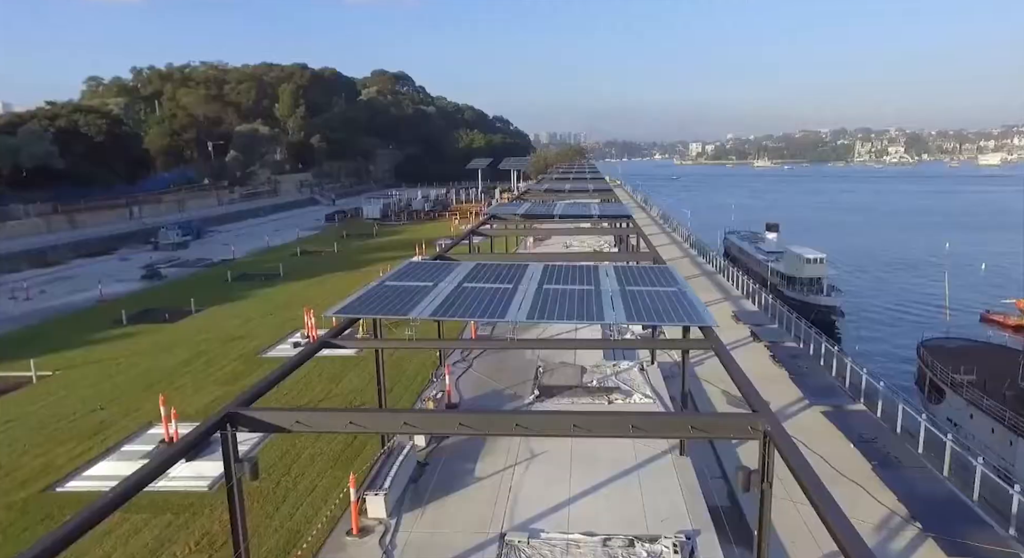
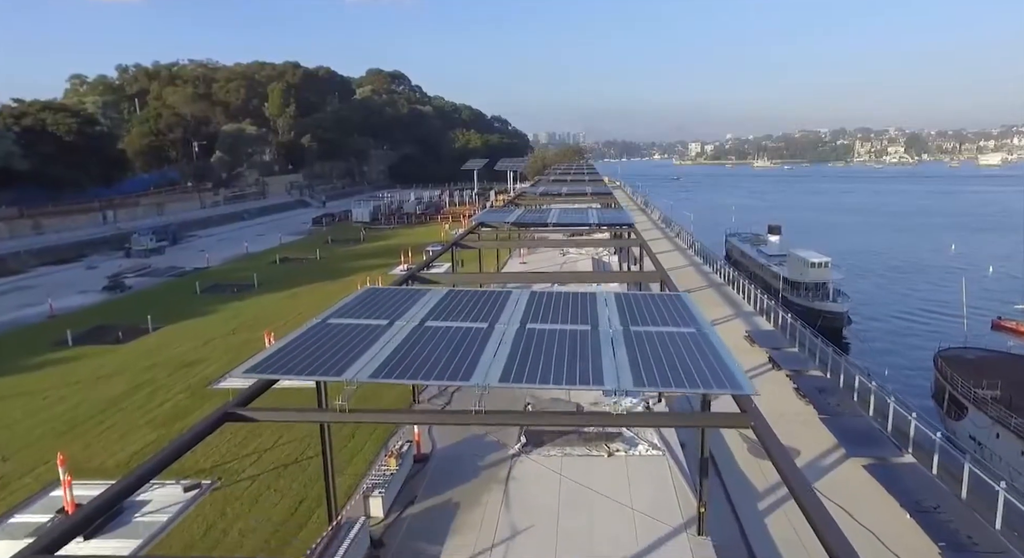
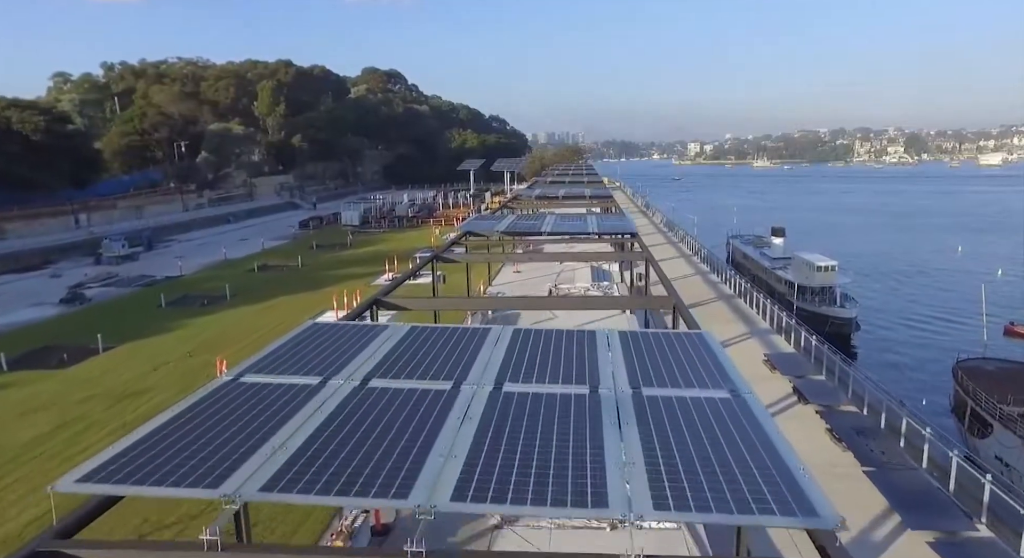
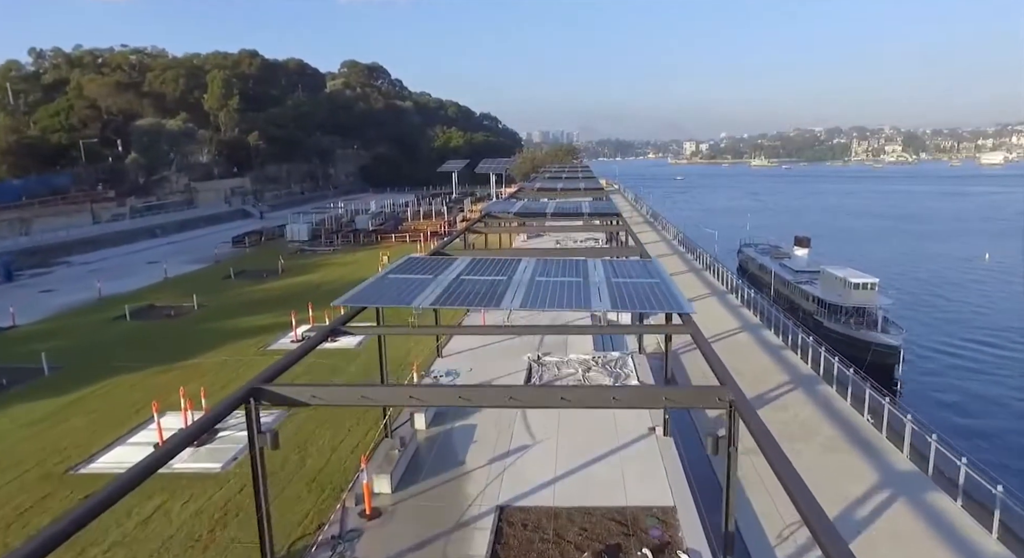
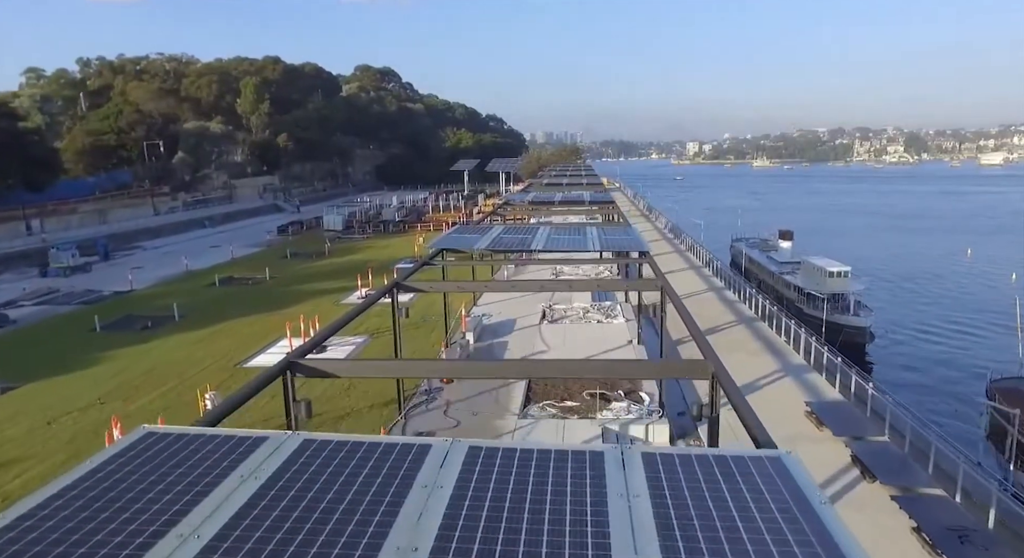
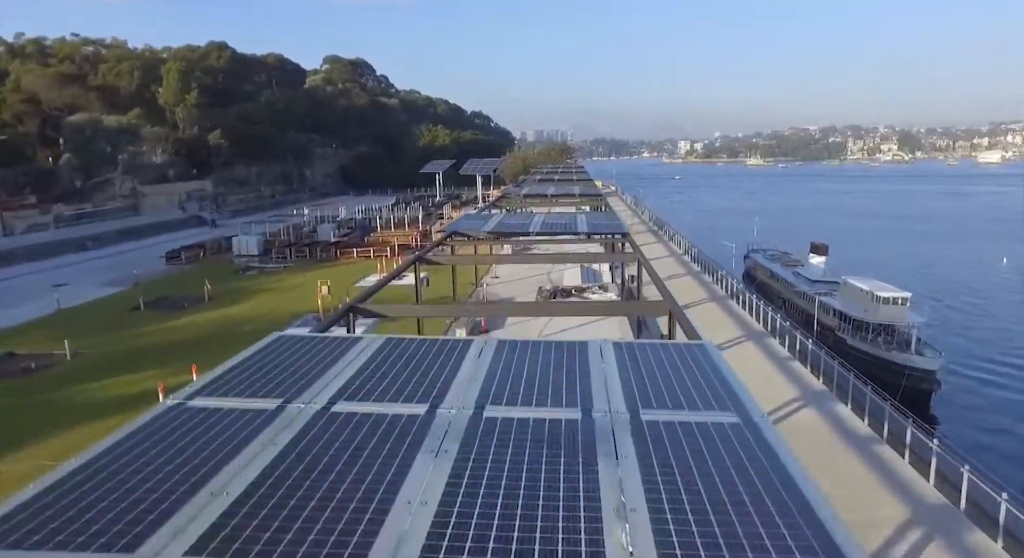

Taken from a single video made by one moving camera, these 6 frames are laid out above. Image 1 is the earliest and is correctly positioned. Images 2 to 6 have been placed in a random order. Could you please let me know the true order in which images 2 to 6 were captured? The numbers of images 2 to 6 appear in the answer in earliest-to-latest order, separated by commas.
2, 3, 5, 4, 6
